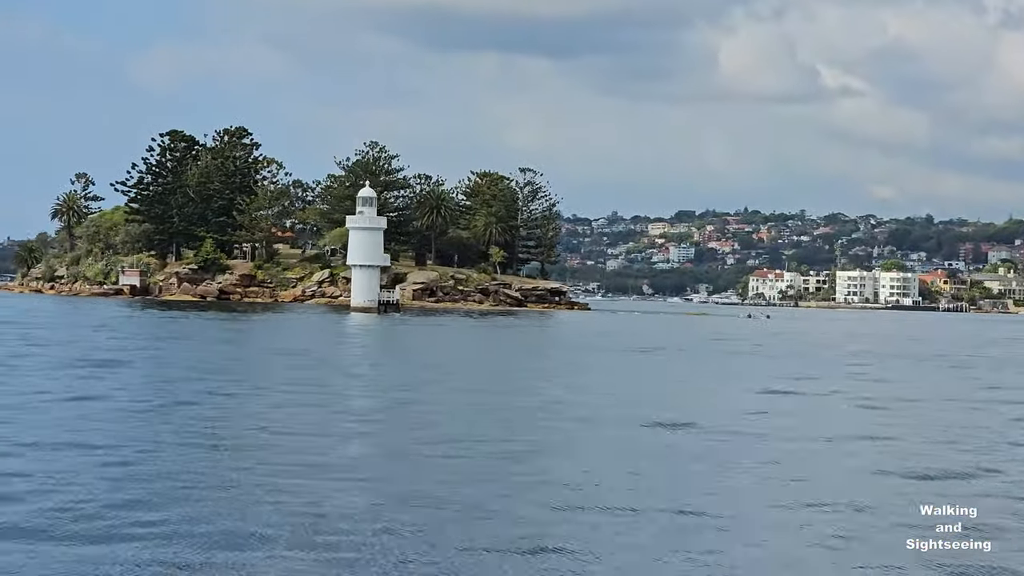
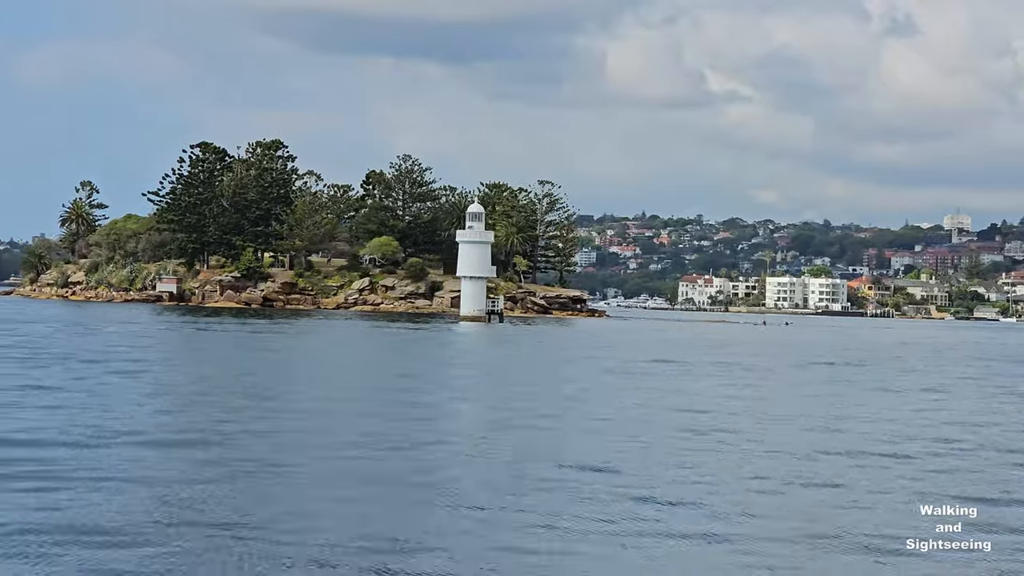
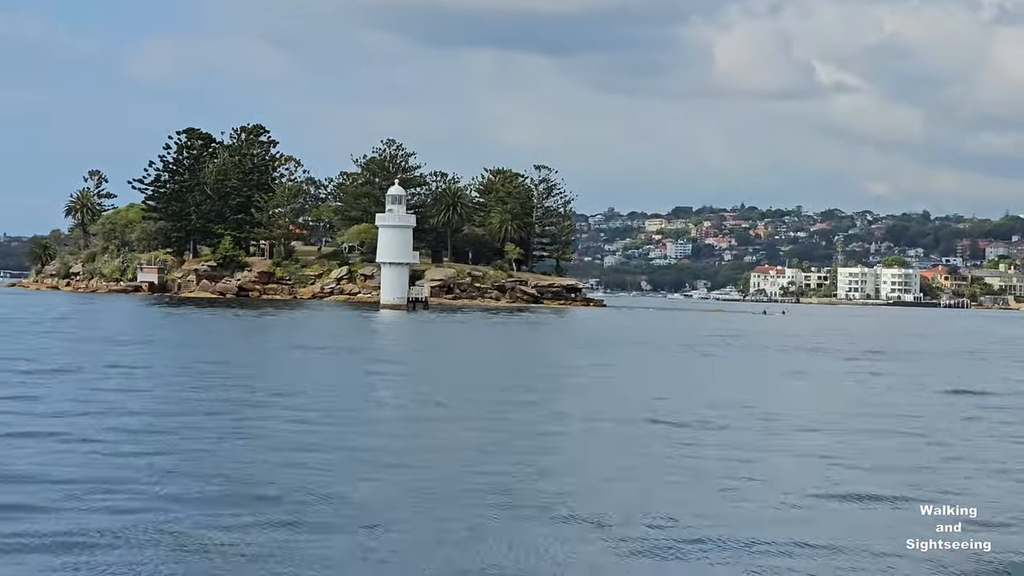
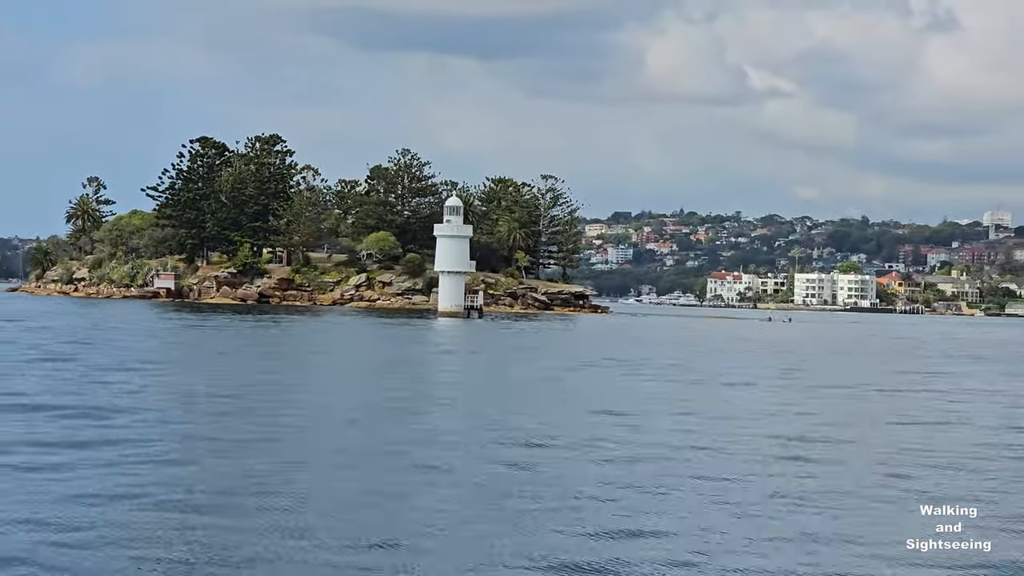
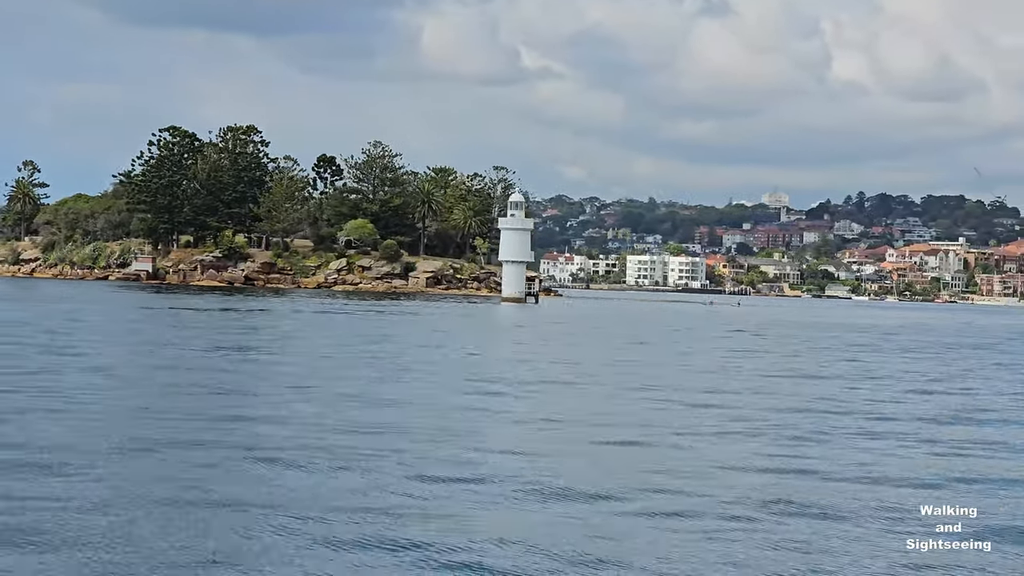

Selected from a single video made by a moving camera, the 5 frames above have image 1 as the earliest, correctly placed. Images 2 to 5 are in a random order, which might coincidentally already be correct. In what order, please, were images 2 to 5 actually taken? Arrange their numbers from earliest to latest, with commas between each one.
3, 4, 2, 5
